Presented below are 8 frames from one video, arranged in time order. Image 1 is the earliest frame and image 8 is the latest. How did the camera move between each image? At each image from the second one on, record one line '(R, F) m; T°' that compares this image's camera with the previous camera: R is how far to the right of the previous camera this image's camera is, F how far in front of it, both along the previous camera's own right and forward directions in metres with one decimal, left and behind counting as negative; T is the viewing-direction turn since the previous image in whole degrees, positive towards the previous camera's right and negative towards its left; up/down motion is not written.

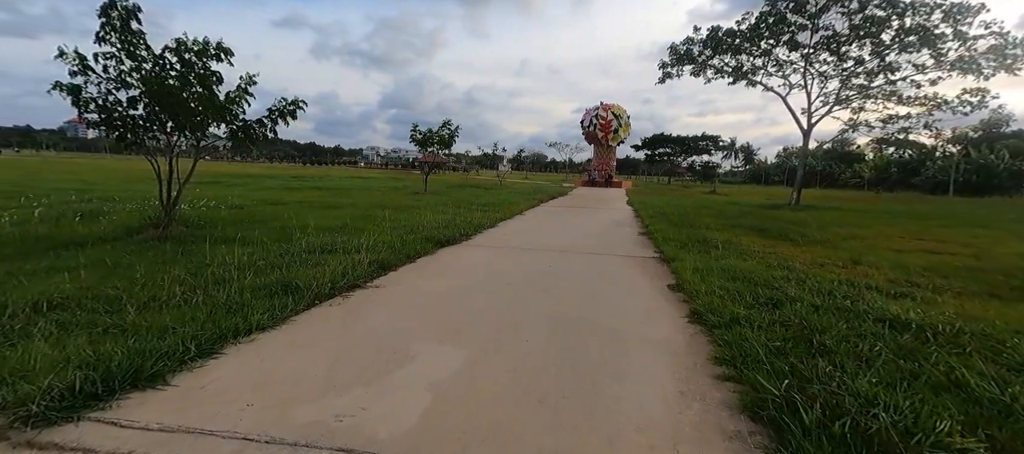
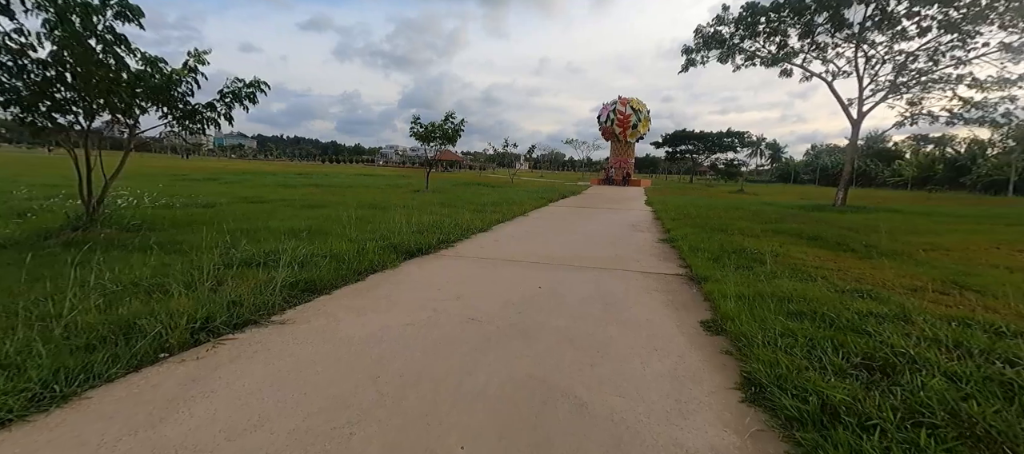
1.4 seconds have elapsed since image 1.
(+0.3, +1.3) m; -2°
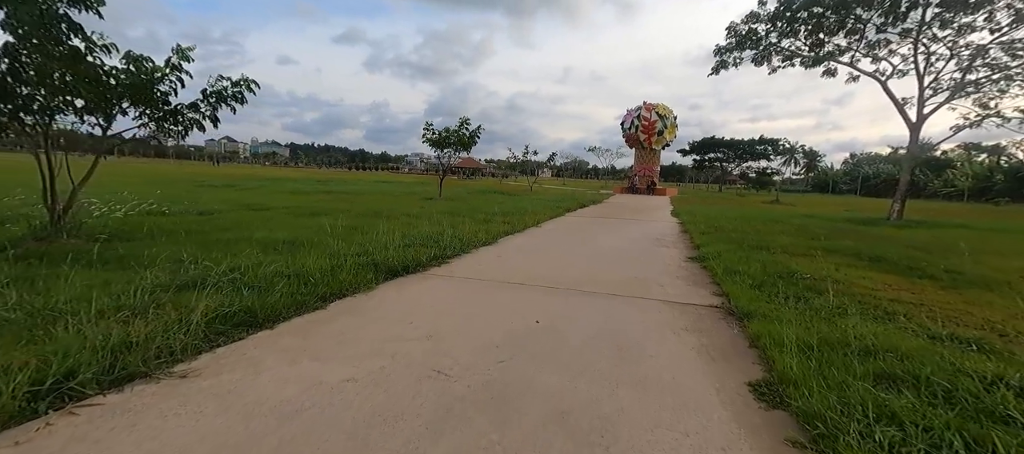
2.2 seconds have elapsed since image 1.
(+0.2, +0.8) m; -3°
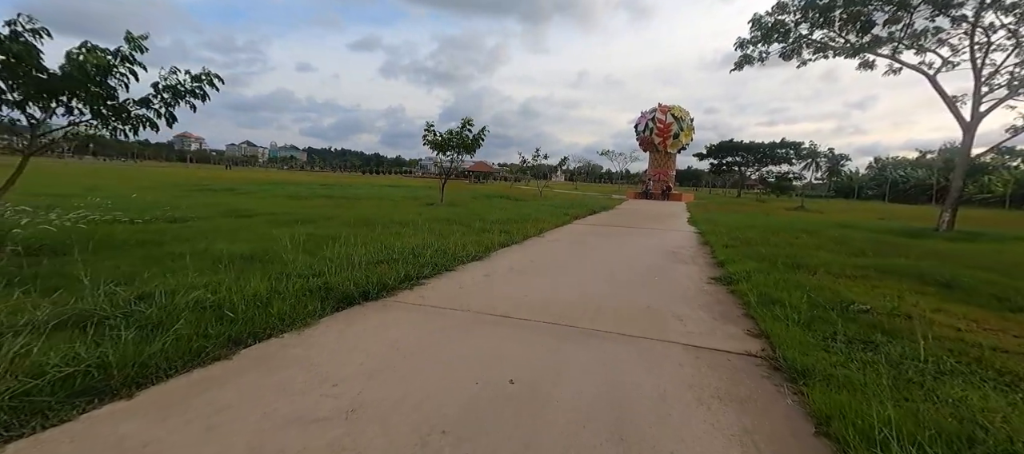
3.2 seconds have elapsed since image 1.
(+0.2, +0.8) m; -2°
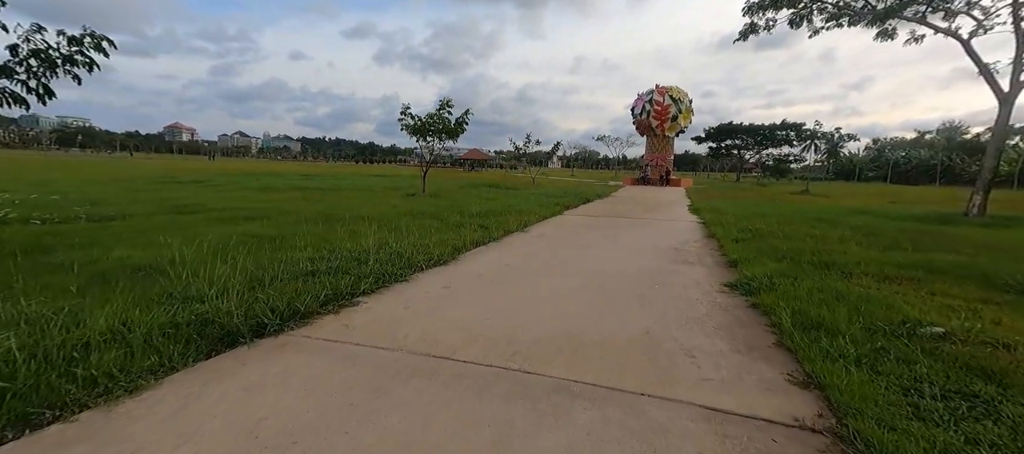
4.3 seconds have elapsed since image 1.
(+0.3, +1.0) m; 0°
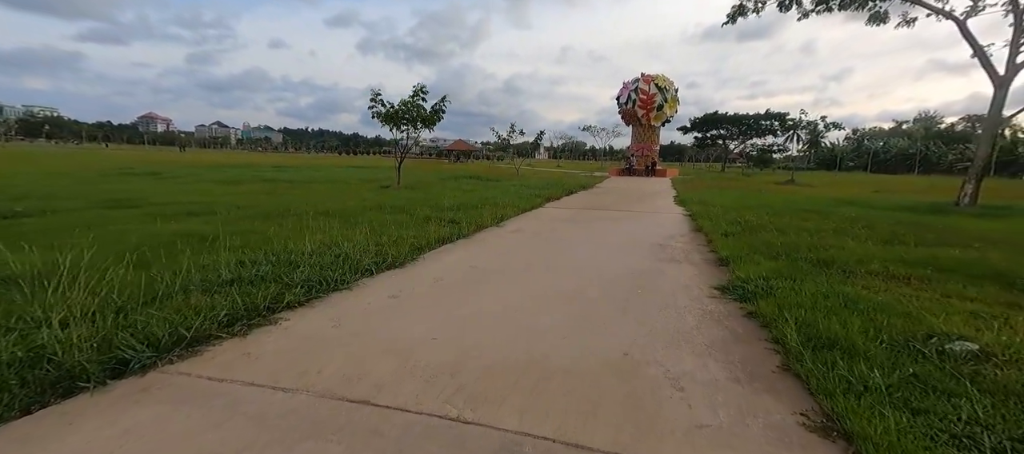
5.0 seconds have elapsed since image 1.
(+0.2, +0.6) m; +2°
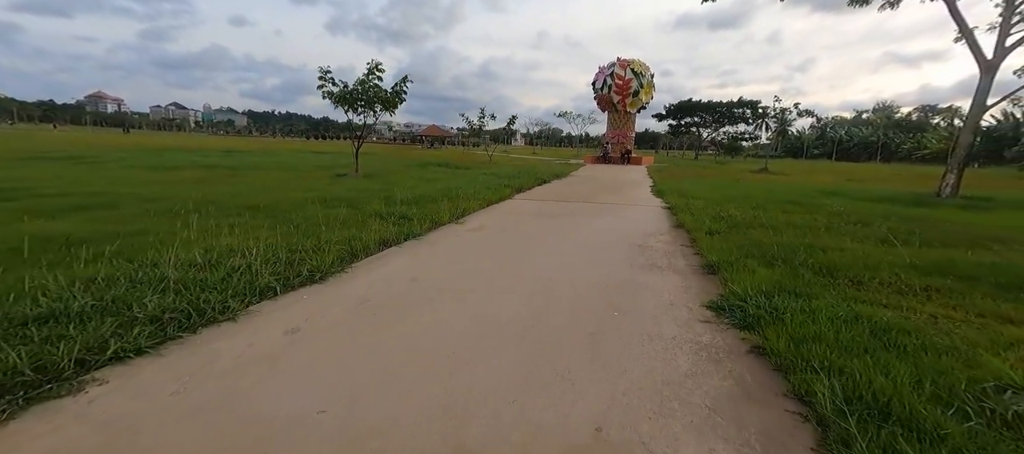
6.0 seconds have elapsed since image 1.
(+0.2, +0.8) m; +3°
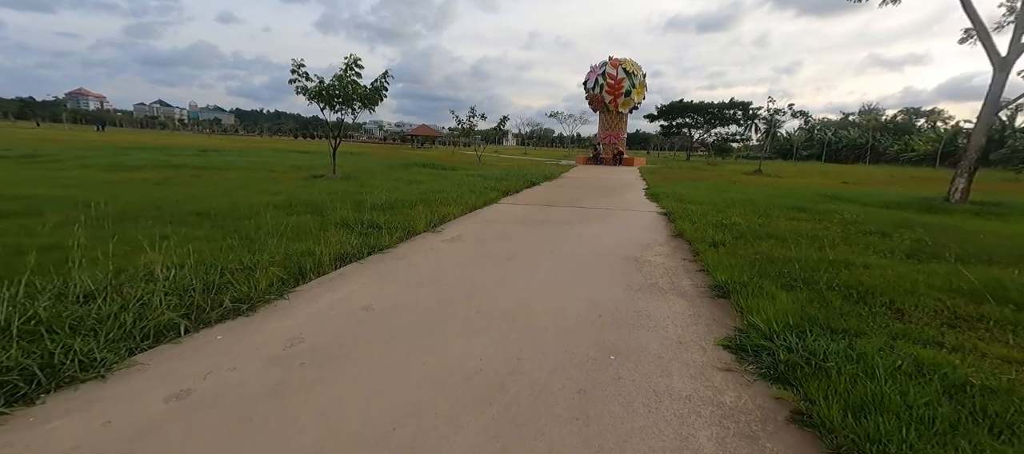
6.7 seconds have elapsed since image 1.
(+0.1, +0.6) m; +1°
